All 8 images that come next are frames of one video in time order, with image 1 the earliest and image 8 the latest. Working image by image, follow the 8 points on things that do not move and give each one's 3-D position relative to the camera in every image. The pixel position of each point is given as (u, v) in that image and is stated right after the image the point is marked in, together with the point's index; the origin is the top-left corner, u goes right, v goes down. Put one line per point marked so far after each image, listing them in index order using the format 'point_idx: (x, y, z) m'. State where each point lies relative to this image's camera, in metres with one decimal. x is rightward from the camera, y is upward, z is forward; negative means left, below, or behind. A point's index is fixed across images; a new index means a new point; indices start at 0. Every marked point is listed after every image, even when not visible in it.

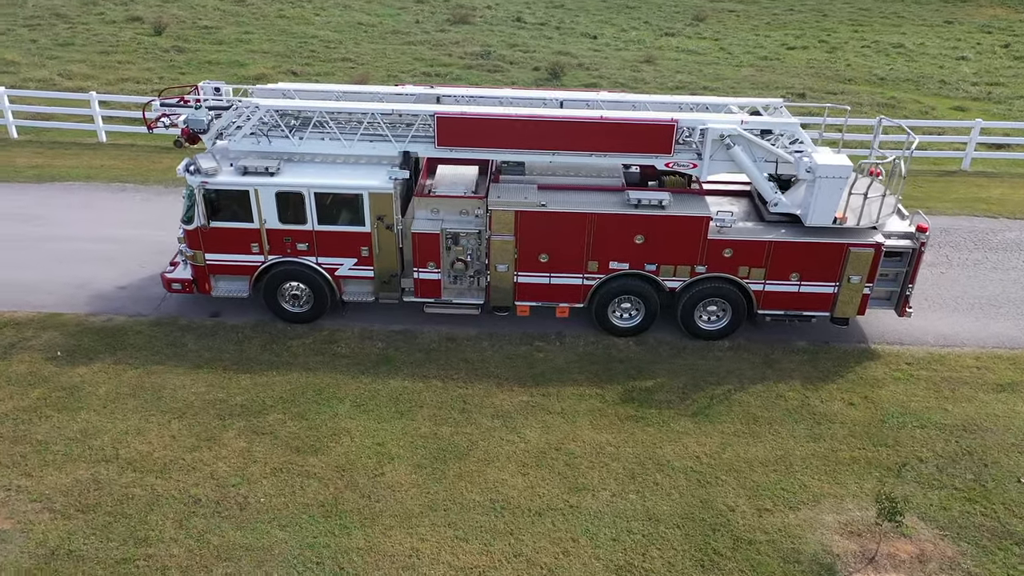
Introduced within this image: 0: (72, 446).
0: (-4.5, -1.6, +8.4) m
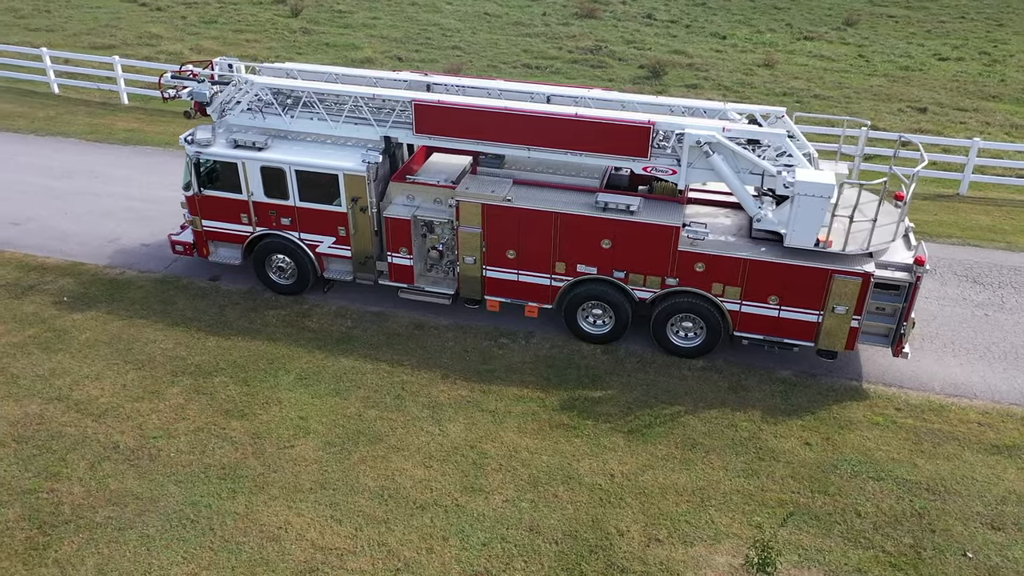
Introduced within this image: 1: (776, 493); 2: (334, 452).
0: (-5.3, -1.1, +9.2) m
1: (+2.6, -2.0, +8.0) m
2: (-1.8, -1.7, +8.4) m
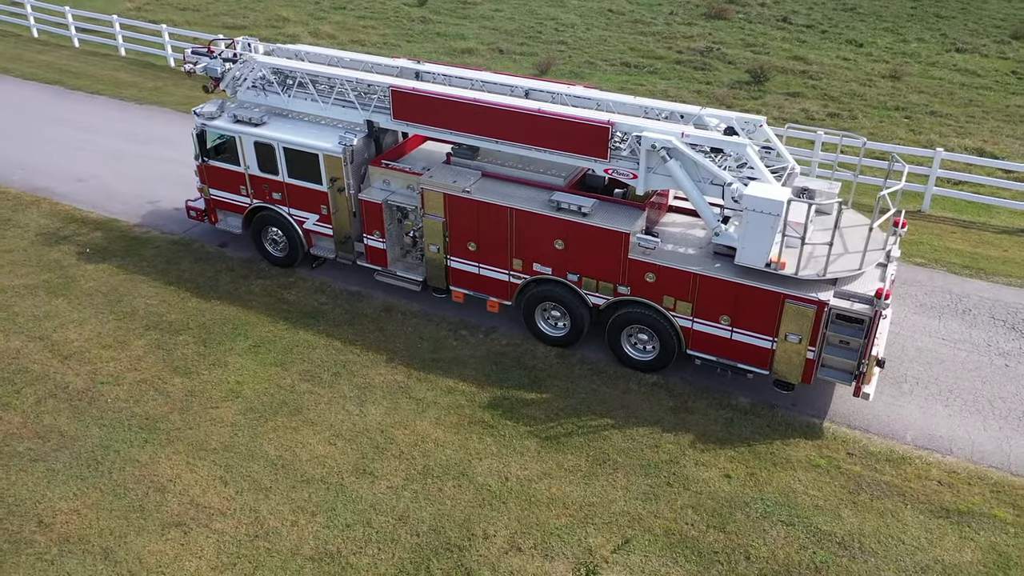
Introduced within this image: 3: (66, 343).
0: (-6.0, -0.4, +10.2) m
1: (+1.4, -2.2, +7.5) m
2: (-2.8, -1.4, +8.7) m
3: (-5.3, -0.7, +9.8) m
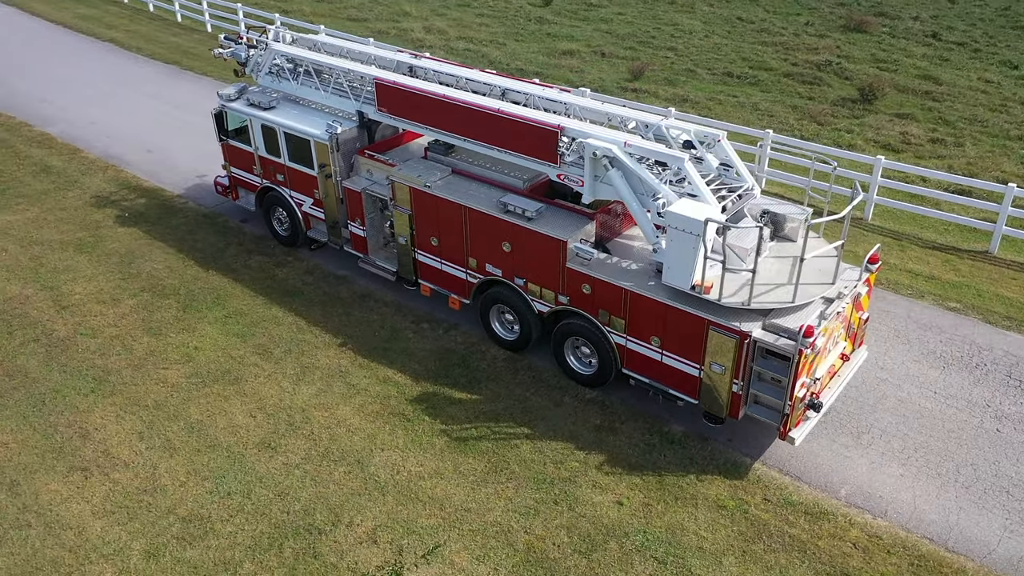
0: (-6.4, +0.2, +11.3) m
1: (+0.2, -2.2, +7.3) m
2: (-3.6, -1.1, +9.2) m
3: (-5.8, -0.1, +10.8) m
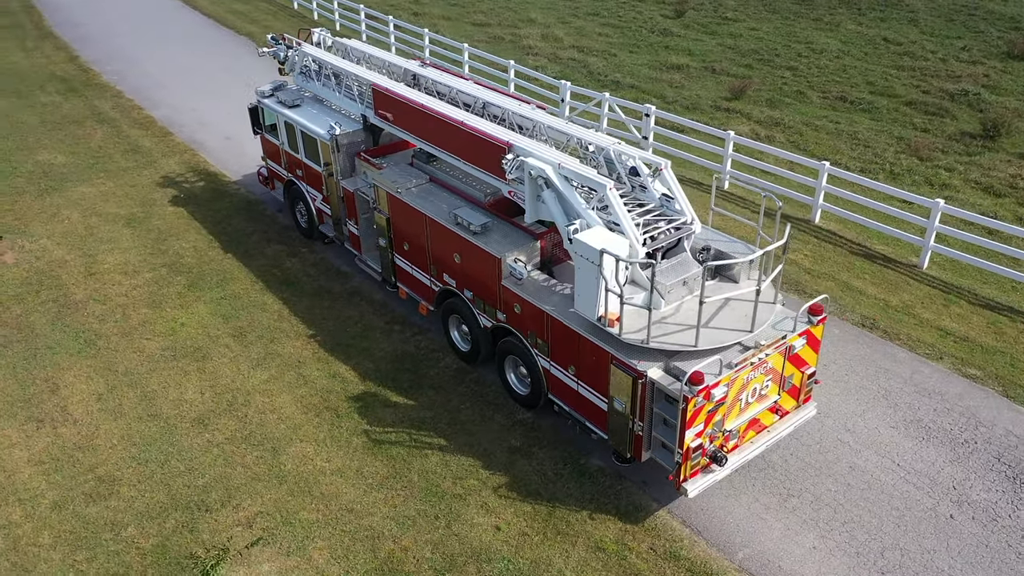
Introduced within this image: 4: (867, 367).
0: (-6.4, +0.7, +12.5) m
1: (-1.0, -2.4, +7.4) m
2: (-4.2, -0.8, +10.0) m
3: (-6.0, +0.3, +11.9) m
4: (+4.3, -1.0, +10.0) m
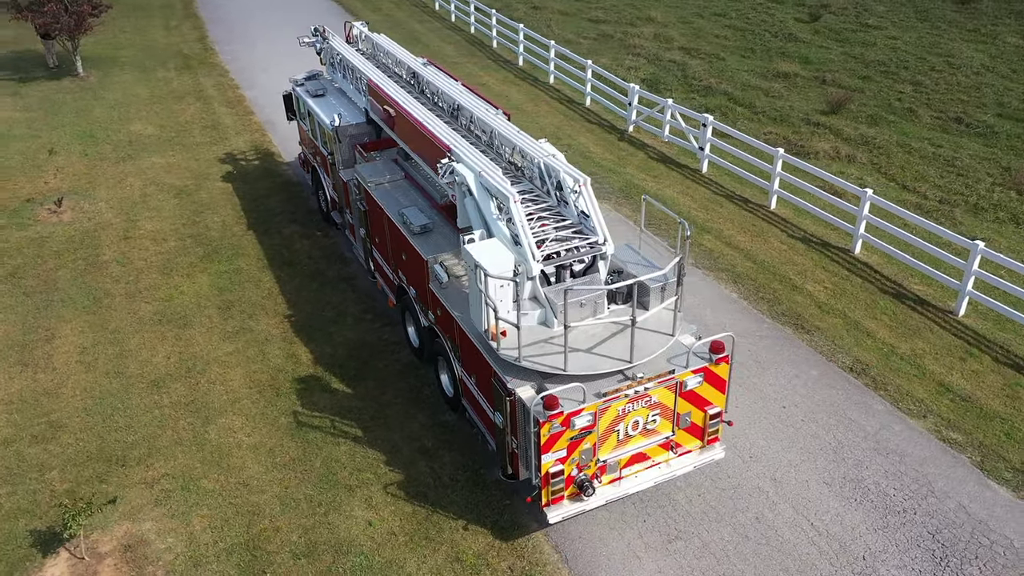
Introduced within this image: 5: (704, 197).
0: (-6.3, +1.3, +13.8) m
1: (-2.3, -2.3, +7.7) m
2: (-4.8, -0.4, +10.9) m
3: (-6.0, +0.9, +13.1) m
4: (+3.6, -1.4, +9.3) m
5: (+3.5, +1.7, +15.0) m
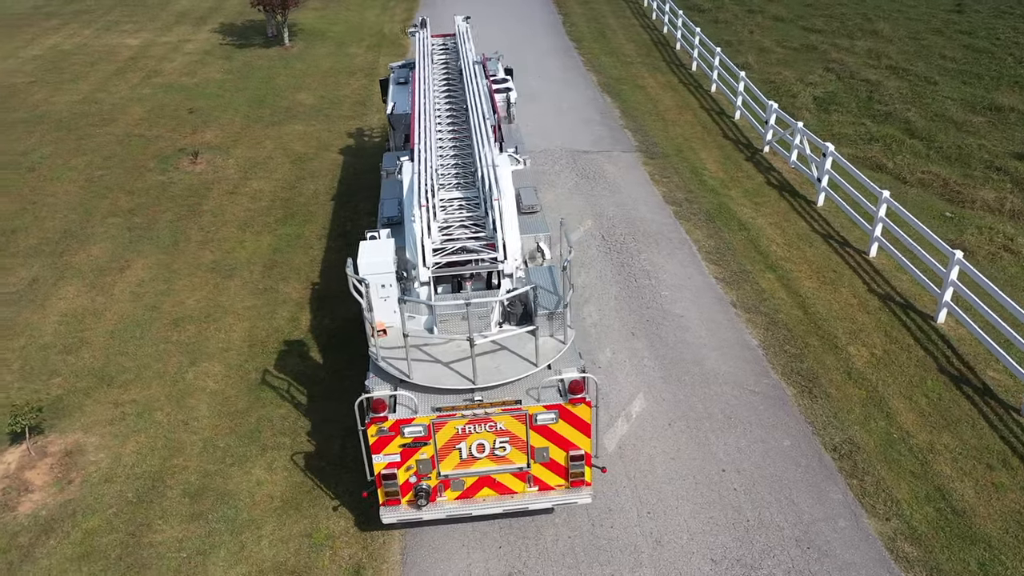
0: (-4.8, +2.2, +15.5) m
1: (-3.5, -1.9, +8.6) m
2: (-4.6, +0.3, +12.3) m
3: (-4.8, +1.8, +14.8) m
4: (+2.6, -2.1, +8.3) m
5: (+4.8, +0.9, +13.7) m
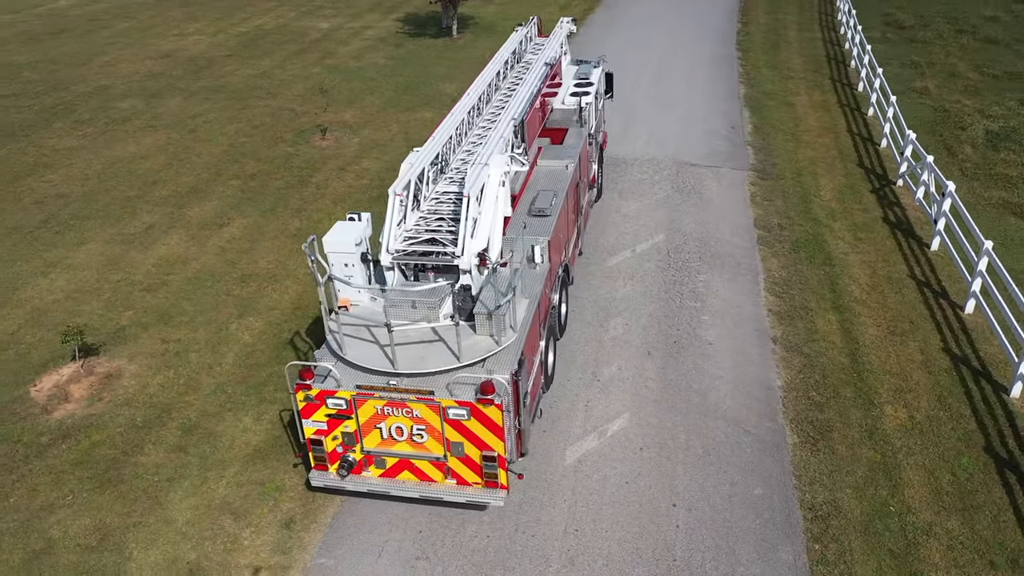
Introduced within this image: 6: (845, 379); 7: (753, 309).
0: (-2.8, +2.8, +16.6) m
1: (-3.8, -1.3, +9.7) m
2: (-3.6, +0.9, +13.5) m
3: (-3.1, +2.4, +15.9) m
4: (+1.9, -2.4, +7.8) m
5: (+5.8, +0.2, +12.5) m
6: (+4.1, -1.1, +10.1) m
7: (+3.4, -0.3, +11.4) m
